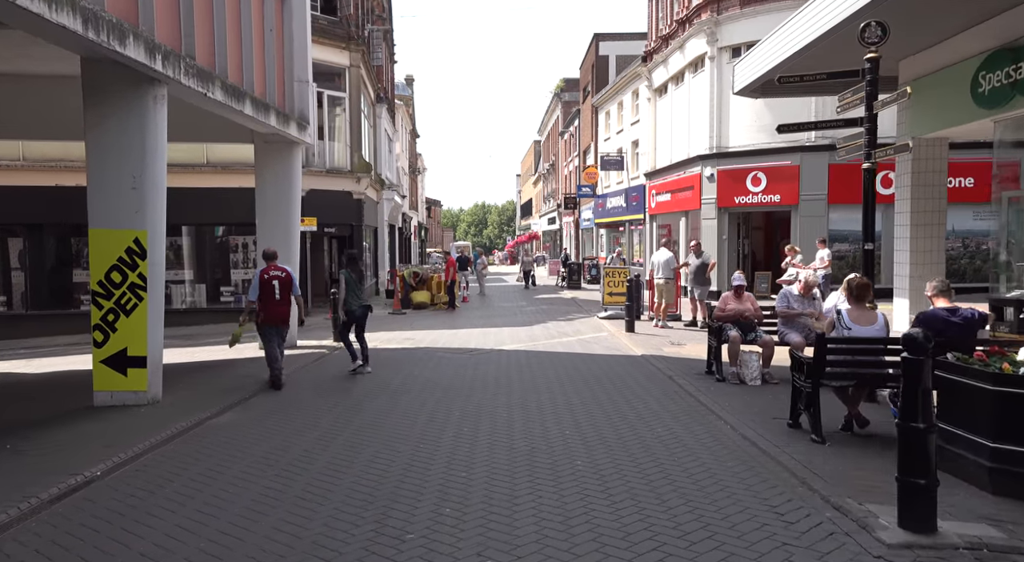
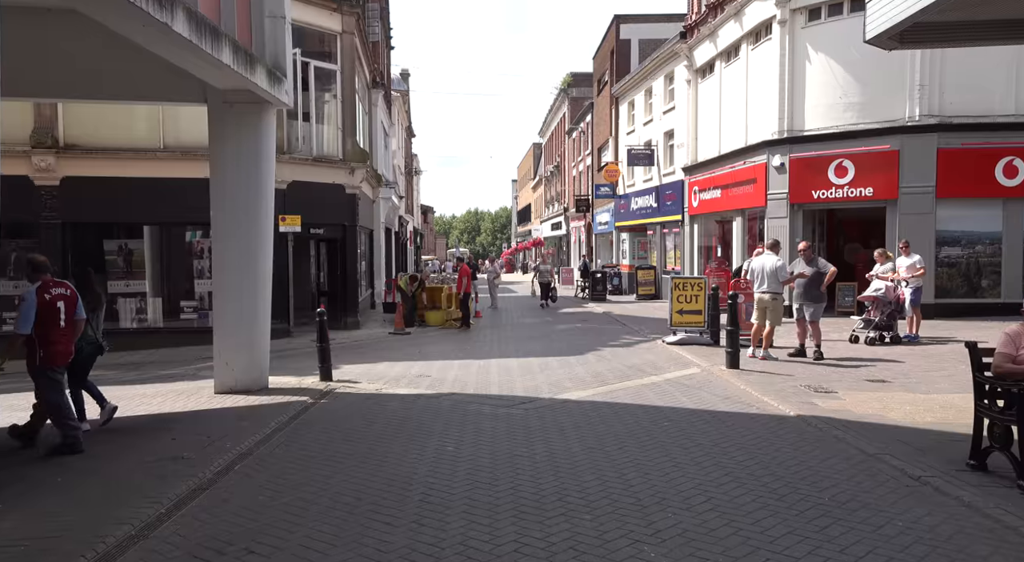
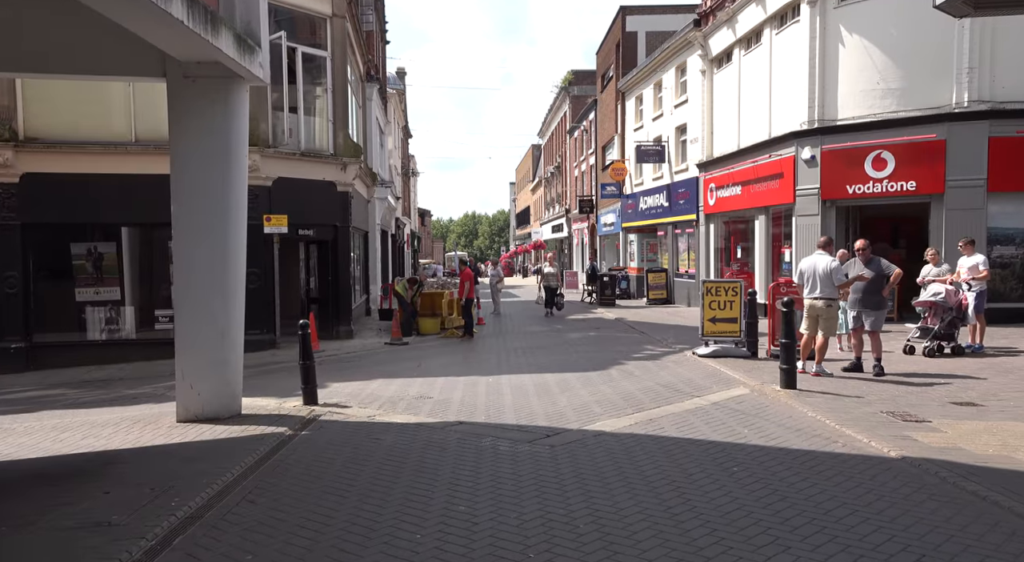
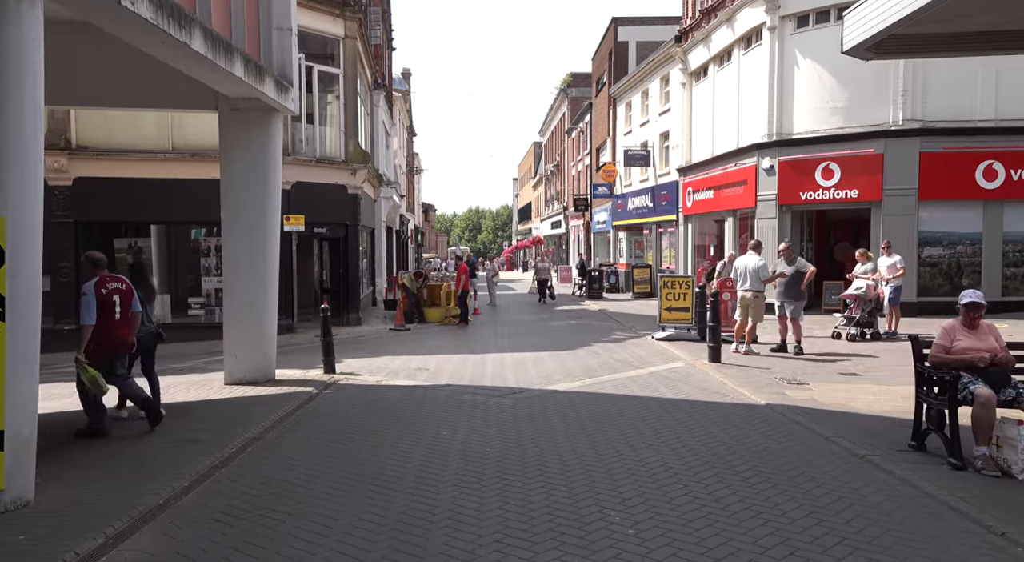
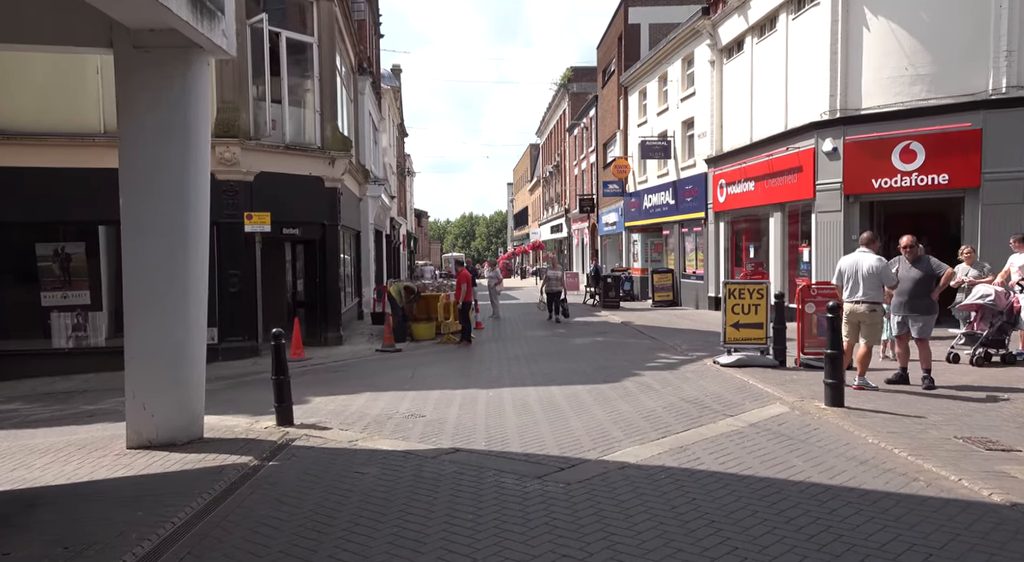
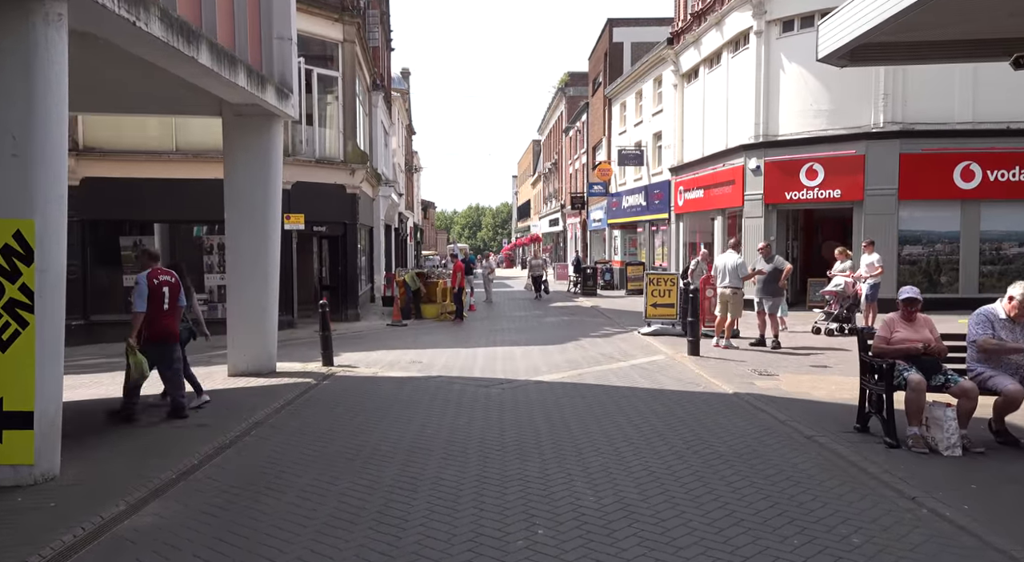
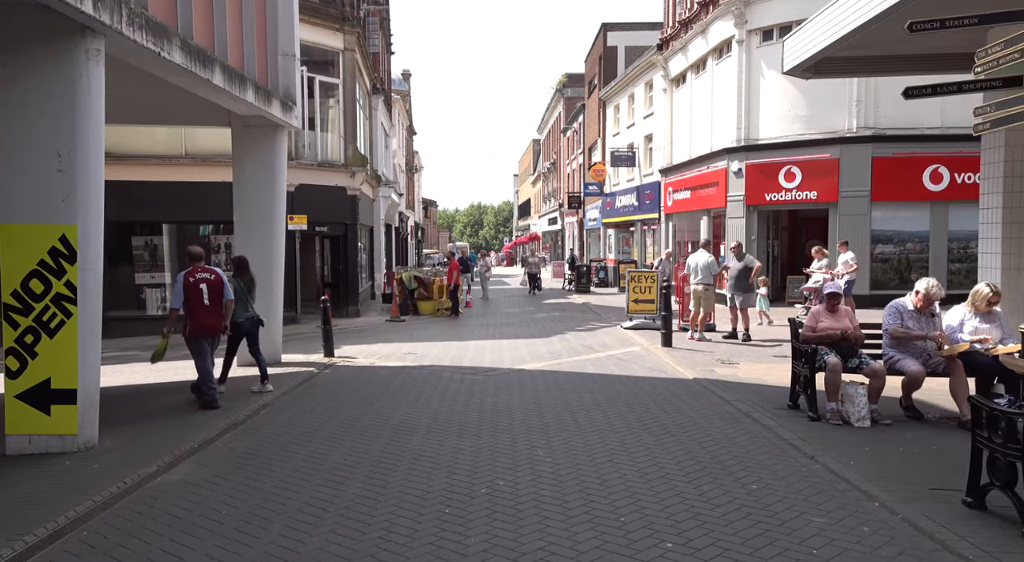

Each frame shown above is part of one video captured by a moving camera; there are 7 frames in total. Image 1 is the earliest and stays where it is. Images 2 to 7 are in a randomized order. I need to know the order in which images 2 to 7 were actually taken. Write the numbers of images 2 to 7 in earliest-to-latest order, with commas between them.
7, 6, 4, 2, 3, 5
